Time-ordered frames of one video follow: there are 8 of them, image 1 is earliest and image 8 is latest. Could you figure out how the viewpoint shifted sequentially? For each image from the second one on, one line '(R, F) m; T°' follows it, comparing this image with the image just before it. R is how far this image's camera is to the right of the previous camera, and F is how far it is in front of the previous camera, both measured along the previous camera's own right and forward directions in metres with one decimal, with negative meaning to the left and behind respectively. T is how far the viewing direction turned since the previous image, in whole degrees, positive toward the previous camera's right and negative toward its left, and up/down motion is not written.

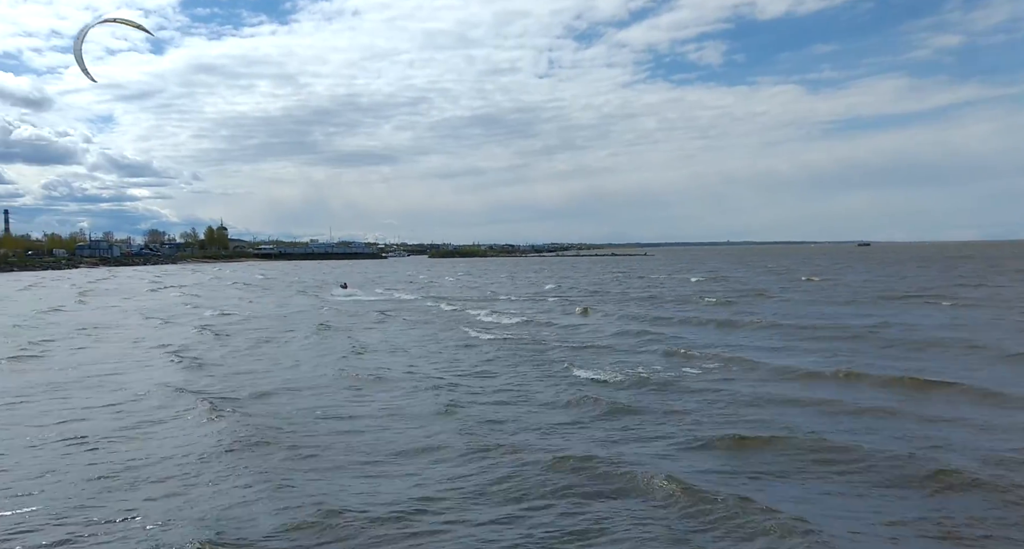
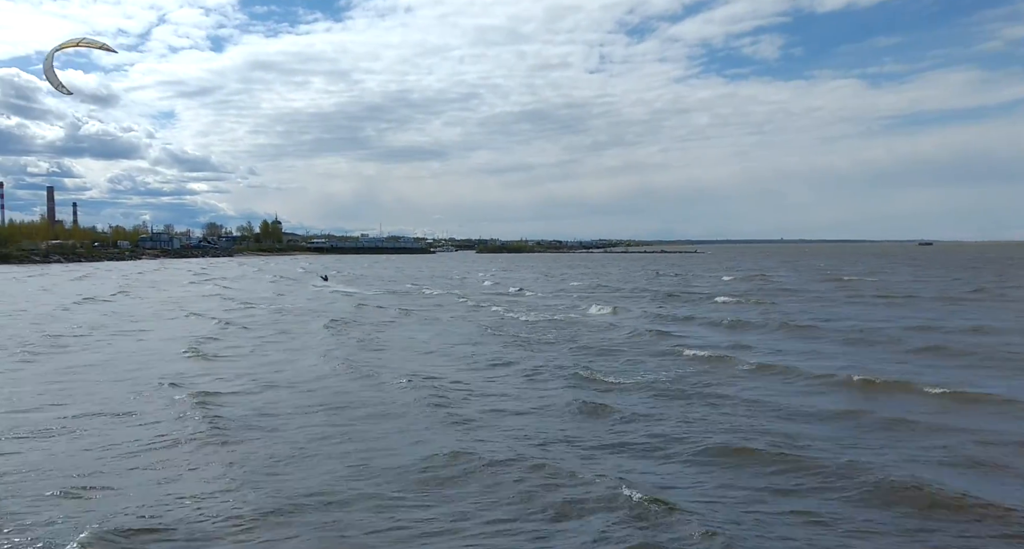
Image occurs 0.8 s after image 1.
(+2.2, 0.0) m; -4°
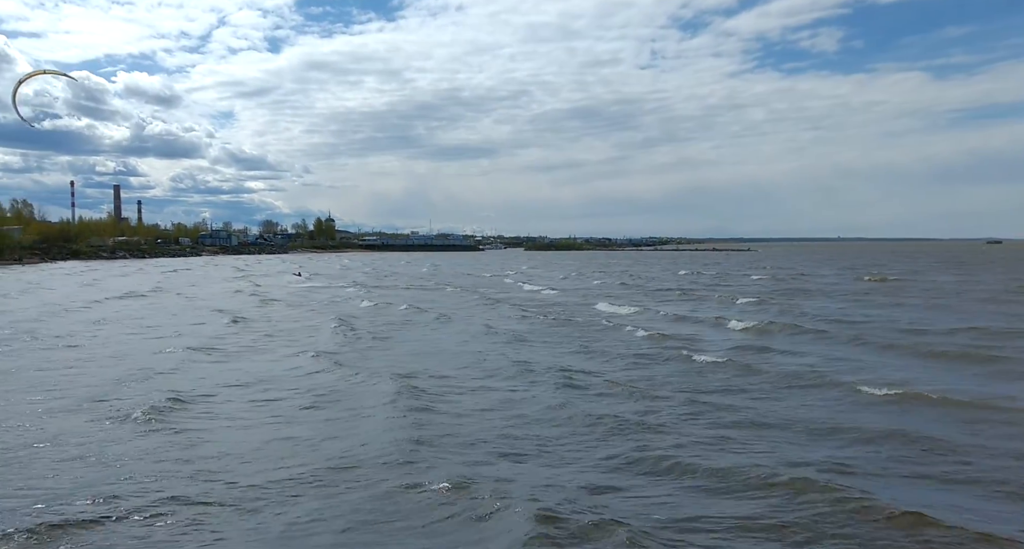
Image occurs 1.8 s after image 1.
(+2.4, +0.2) m; -4°
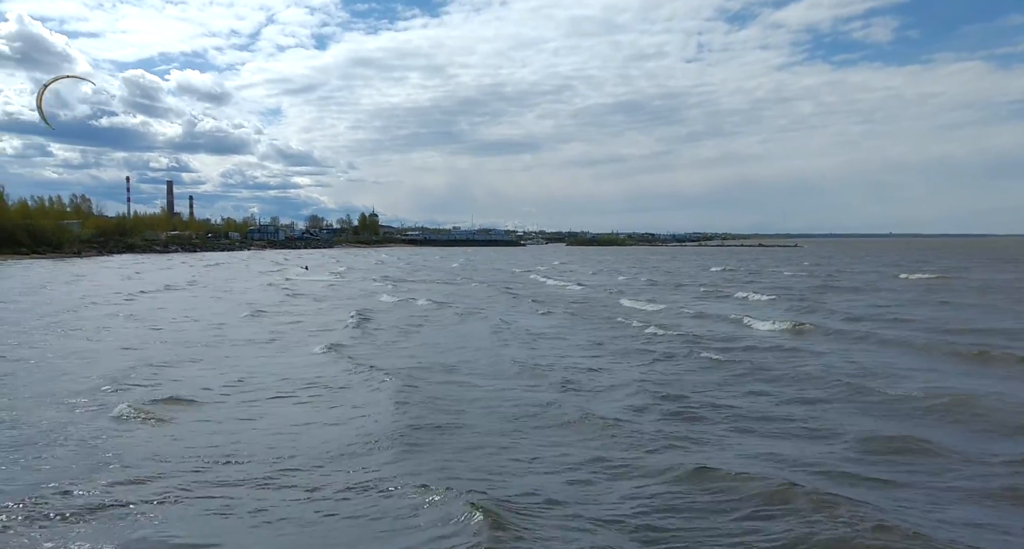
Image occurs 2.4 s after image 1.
(+1.6, -0.1) m; -3°
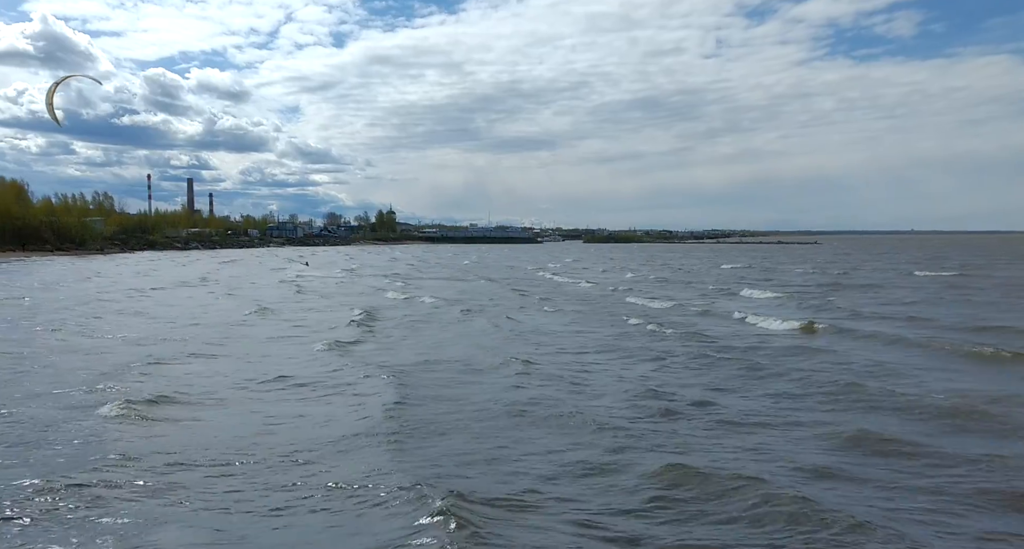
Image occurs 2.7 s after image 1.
(+0.8, +0.1) m; -1°
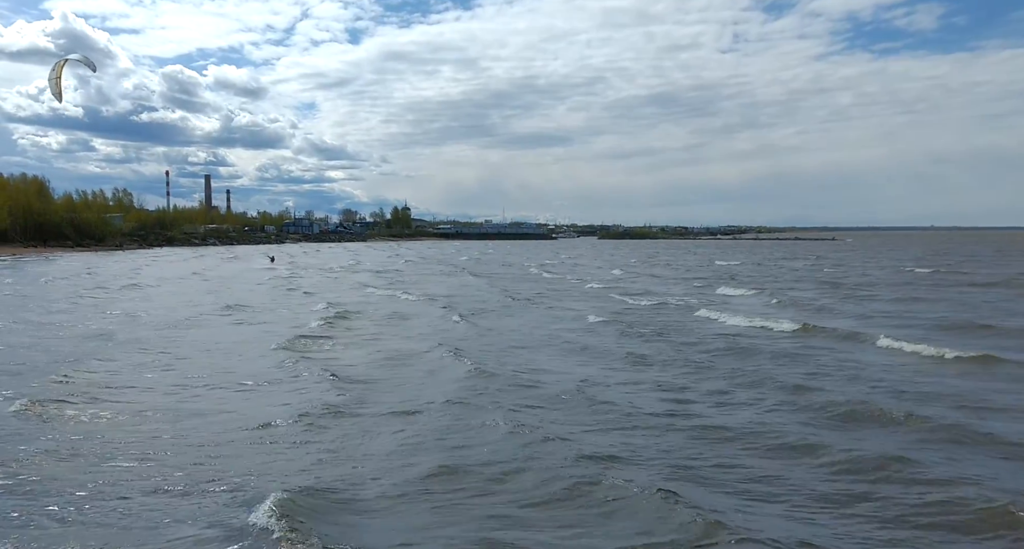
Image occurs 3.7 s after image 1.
(+0.7, +0.2) m; -1°
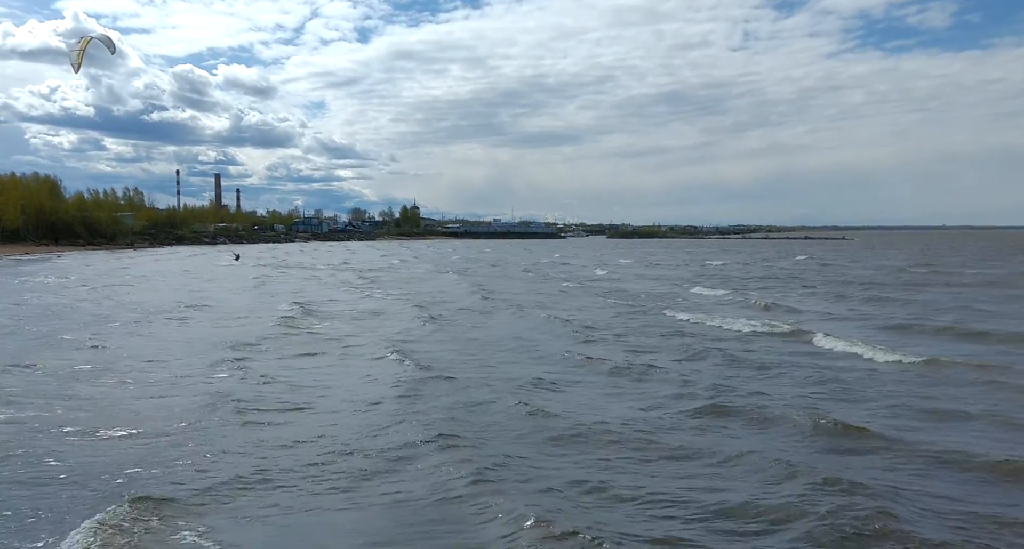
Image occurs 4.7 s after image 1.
(+0.1, +0.2) m; -1°
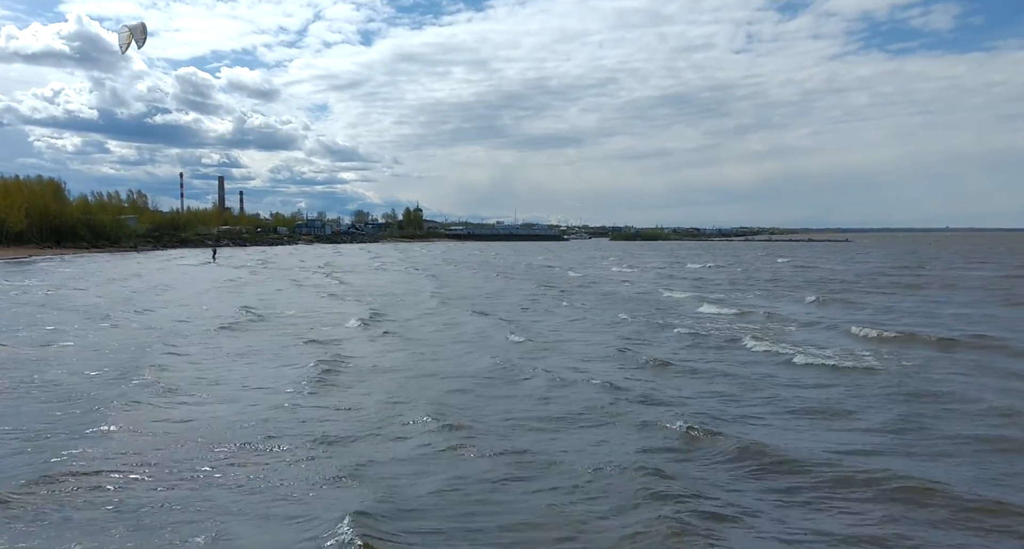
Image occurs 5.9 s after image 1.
(-0.1, +0.1) m; 0°
